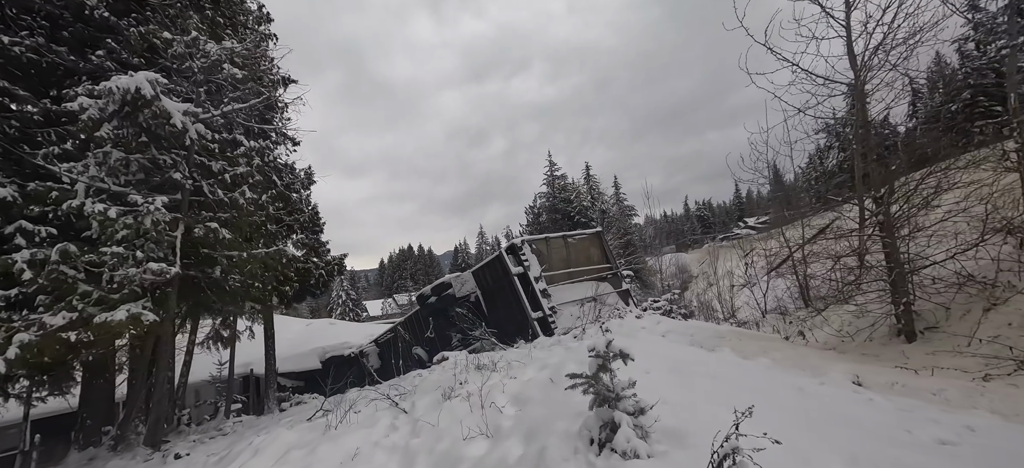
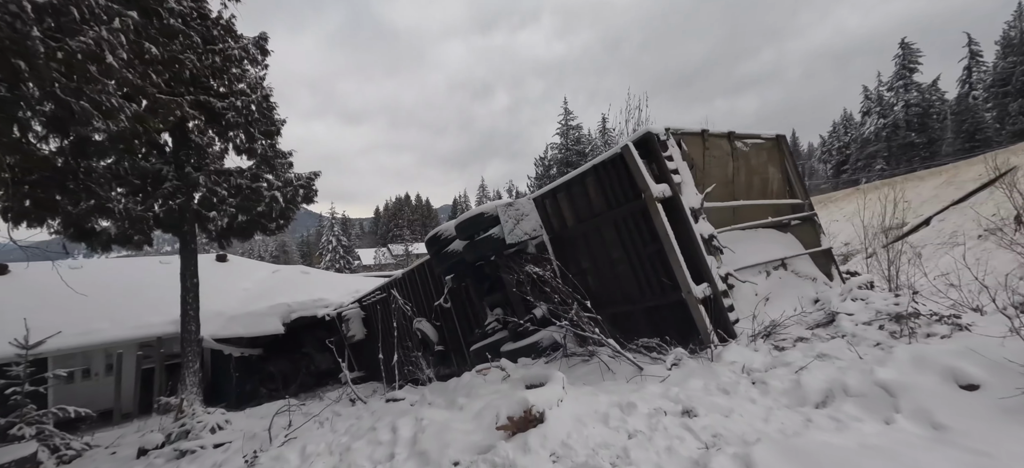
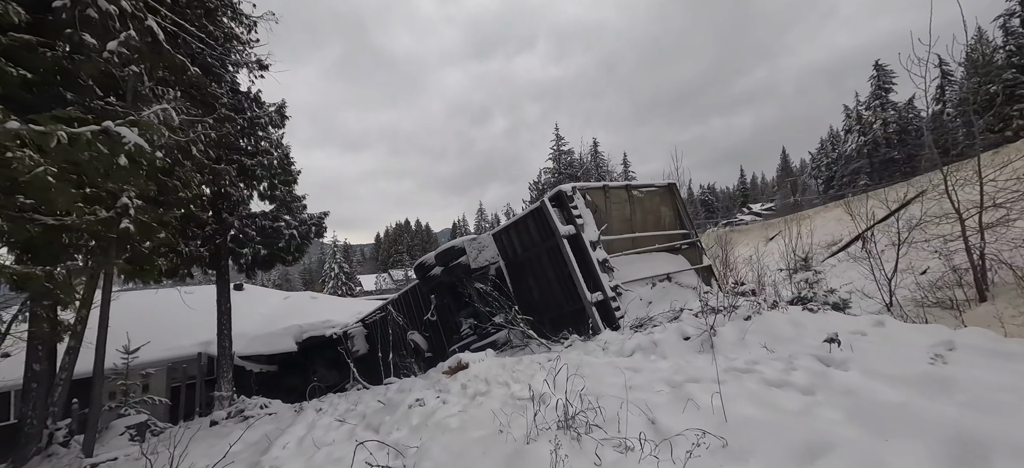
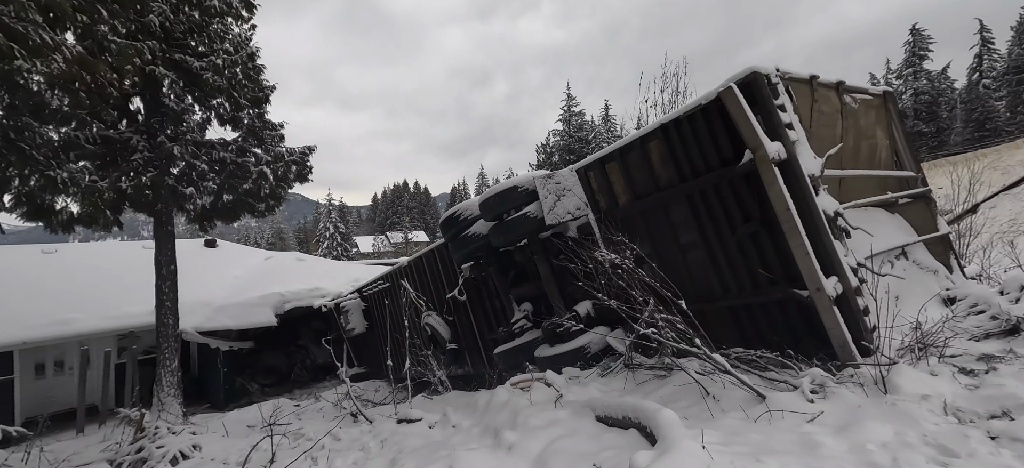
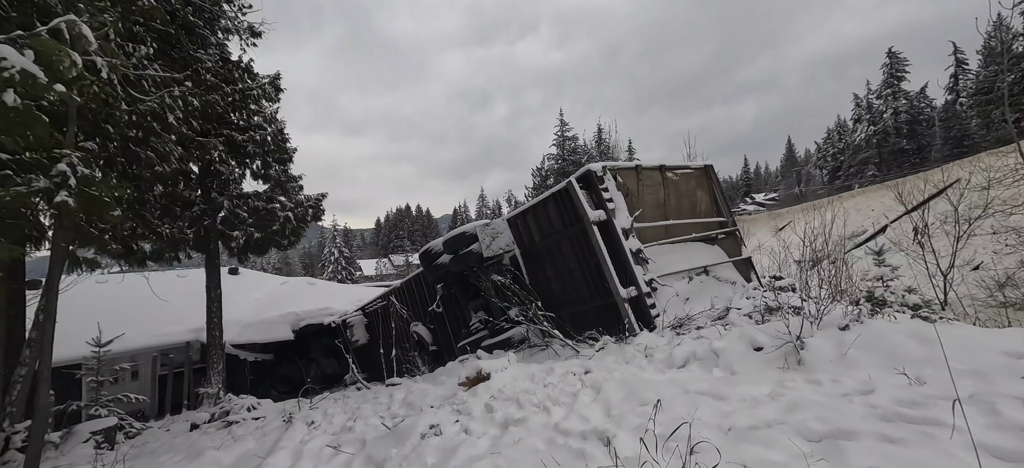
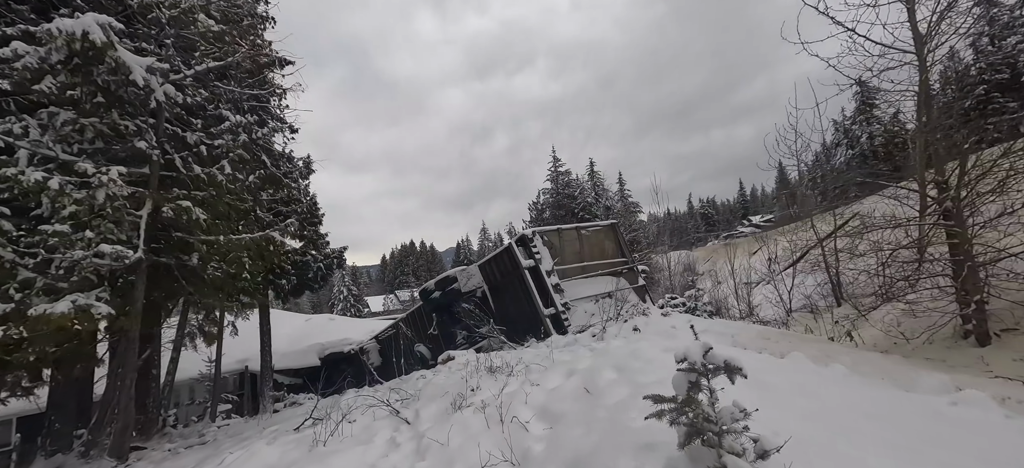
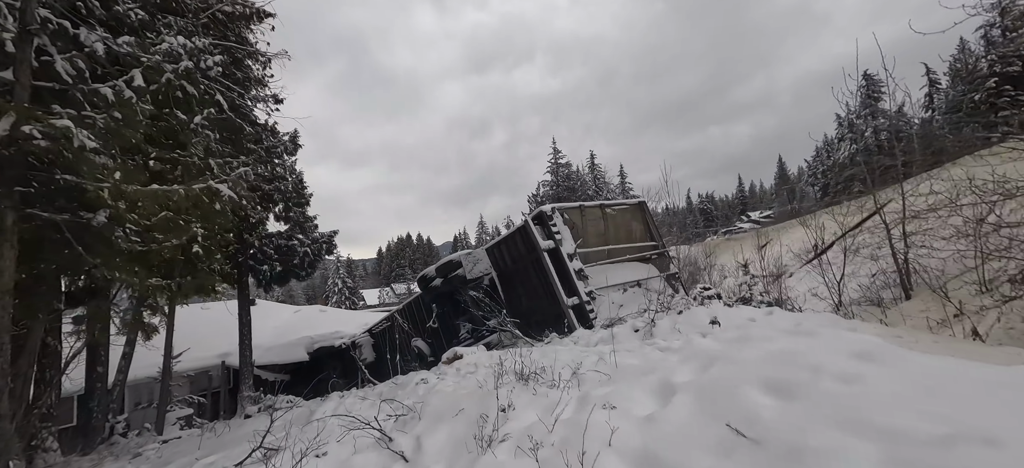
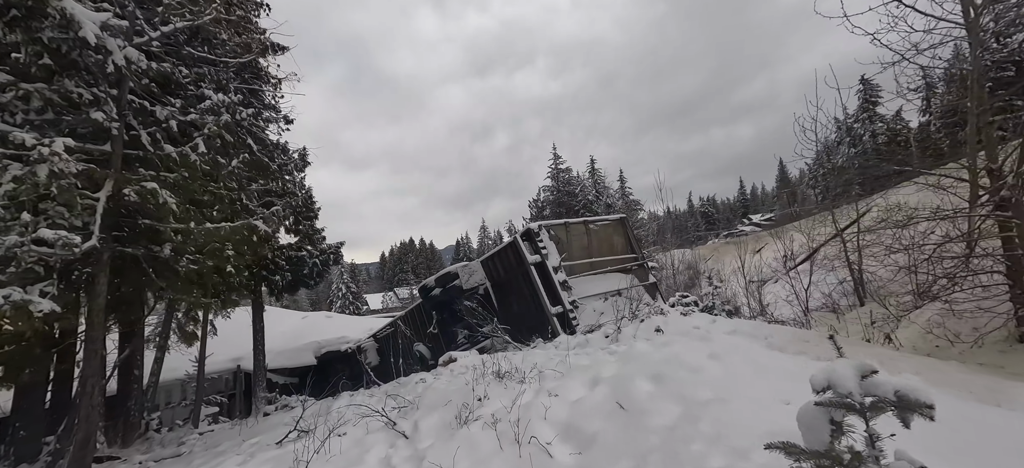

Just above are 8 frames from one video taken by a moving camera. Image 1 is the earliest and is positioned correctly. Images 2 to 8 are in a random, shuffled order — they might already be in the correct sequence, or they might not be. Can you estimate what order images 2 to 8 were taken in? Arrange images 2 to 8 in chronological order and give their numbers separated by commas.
6, 8, 7, 3, 5, 2, 4
